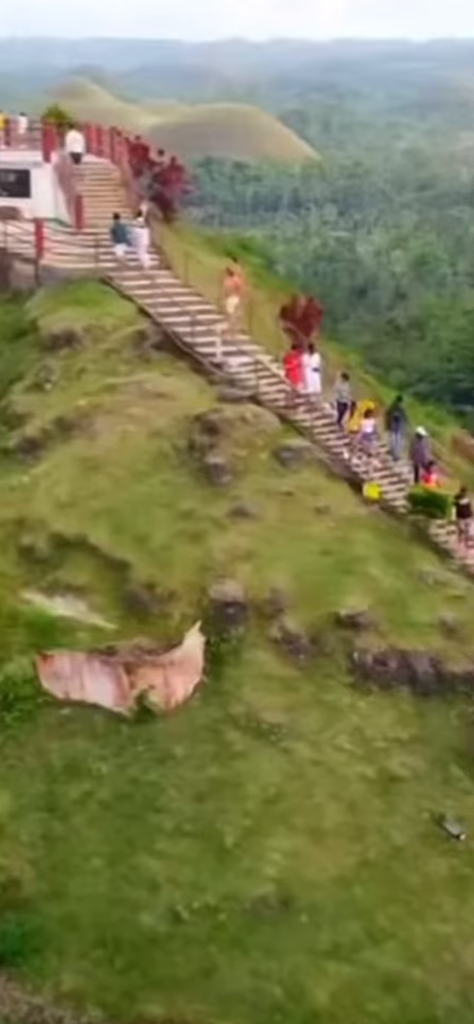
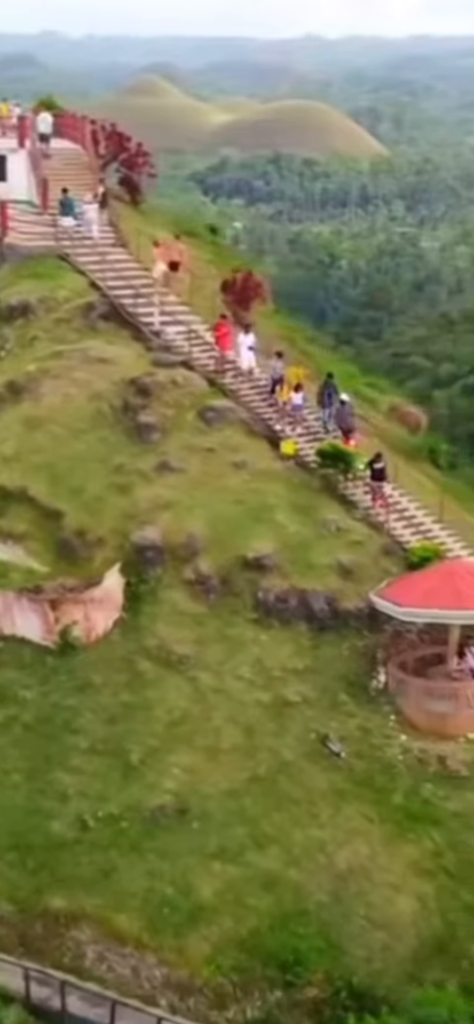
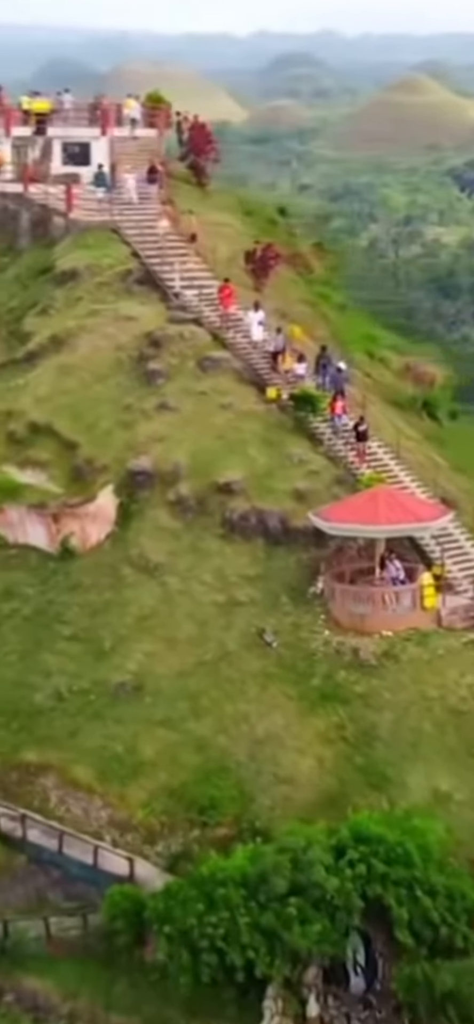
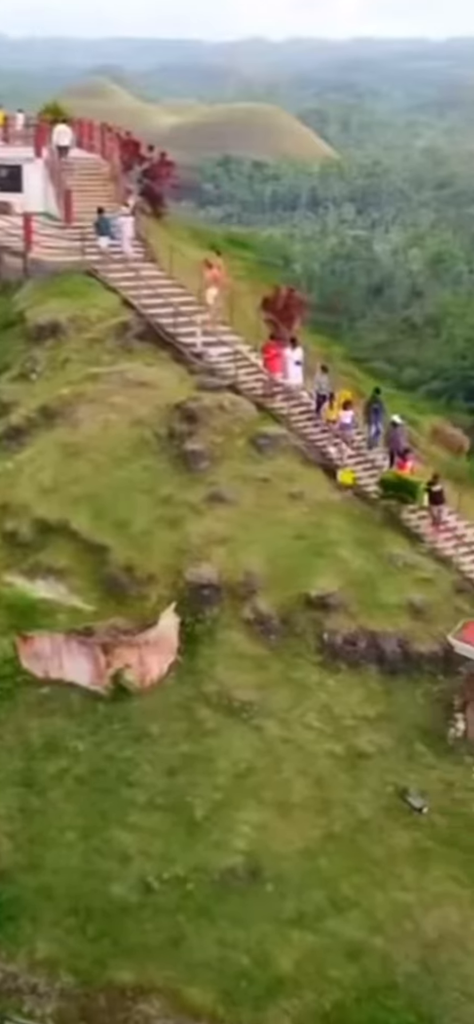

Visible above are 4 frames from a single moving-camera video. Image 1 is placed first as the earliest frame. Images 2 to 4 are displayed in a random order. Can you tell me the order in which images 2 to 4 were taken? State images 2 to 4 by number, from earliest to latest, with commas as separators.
4, 2, 3
